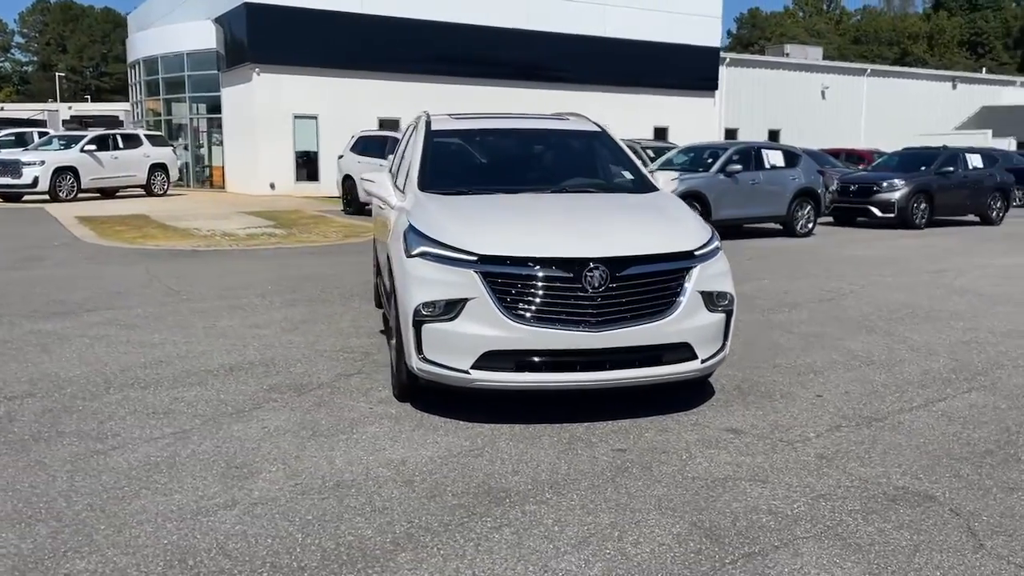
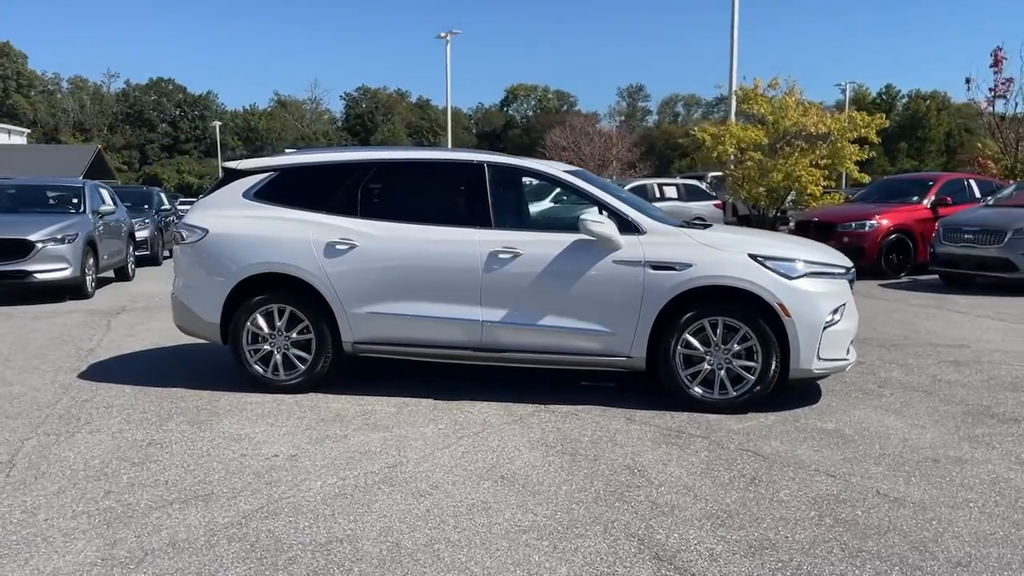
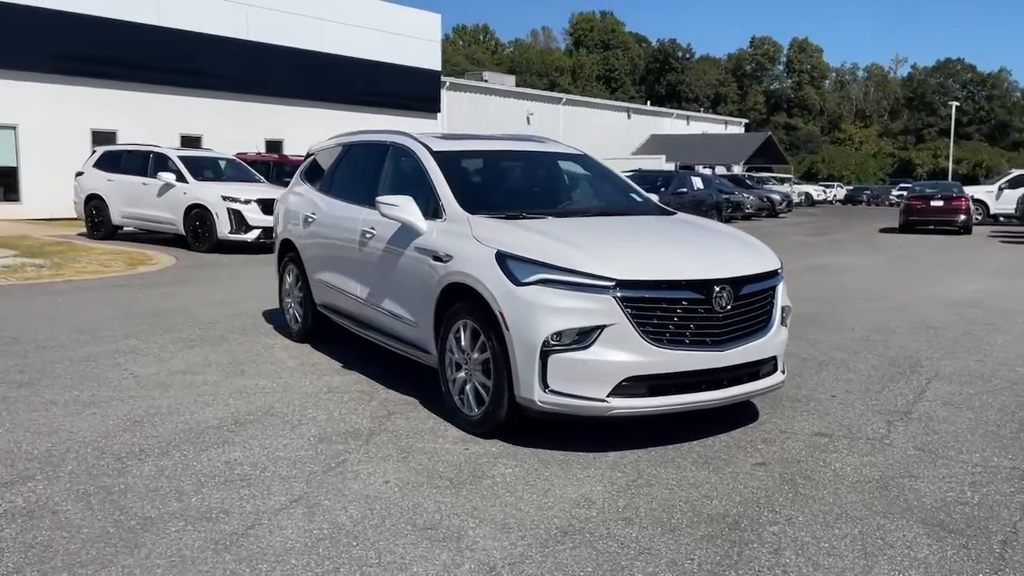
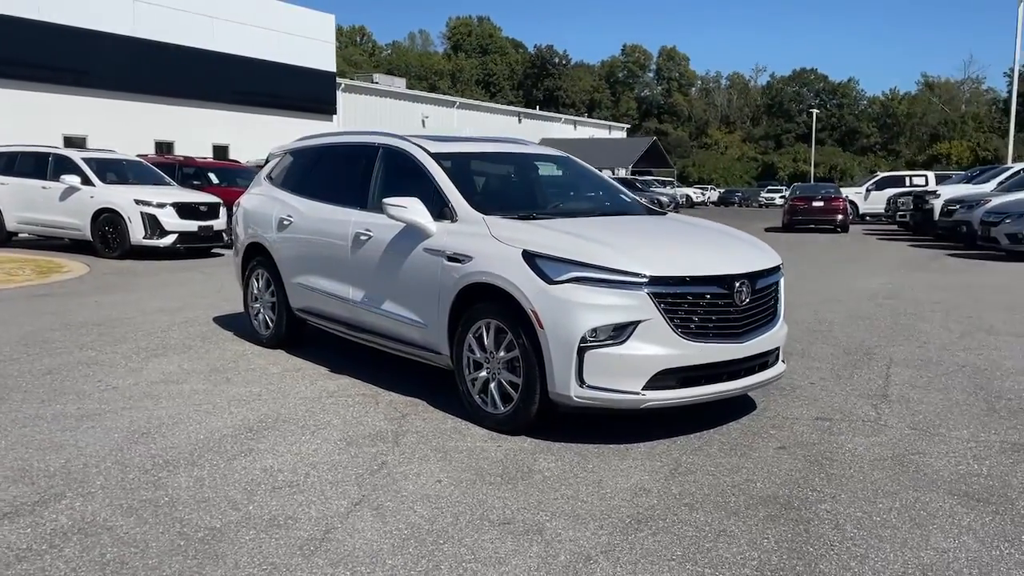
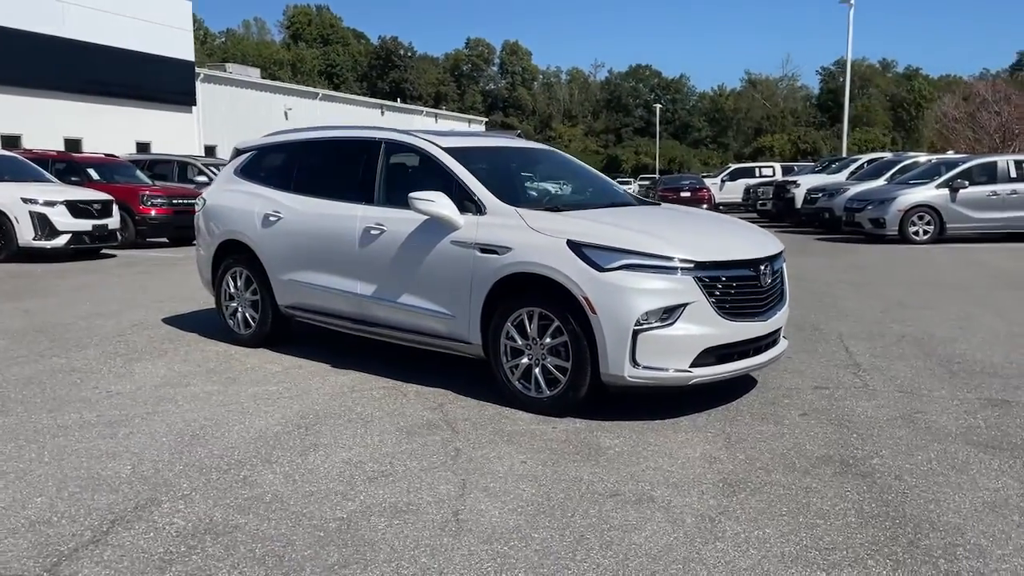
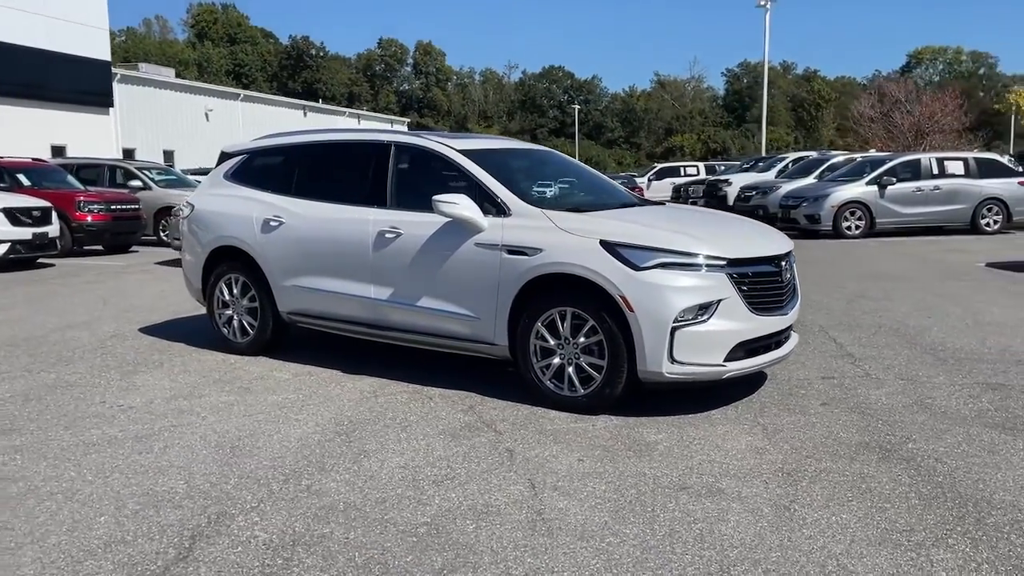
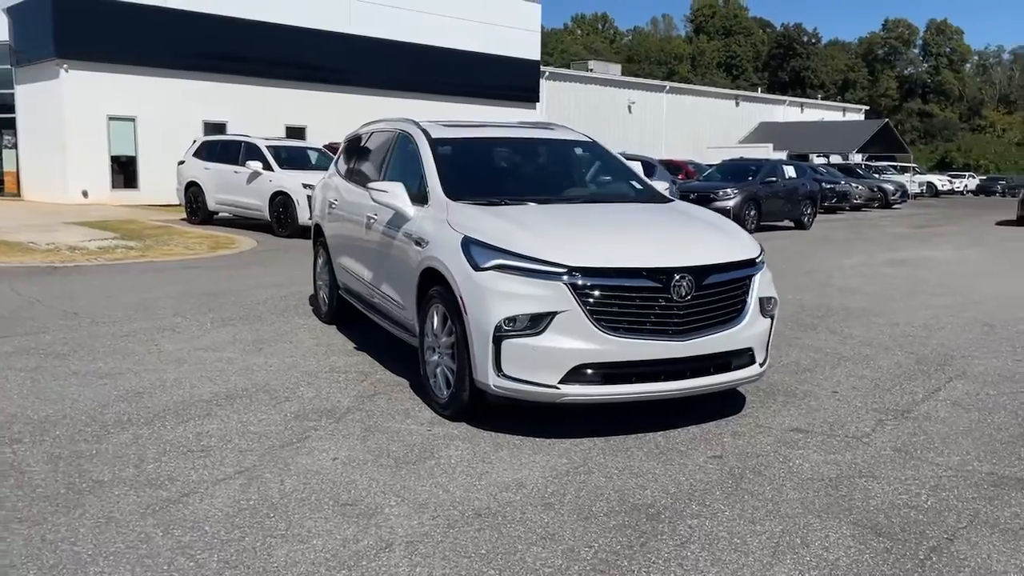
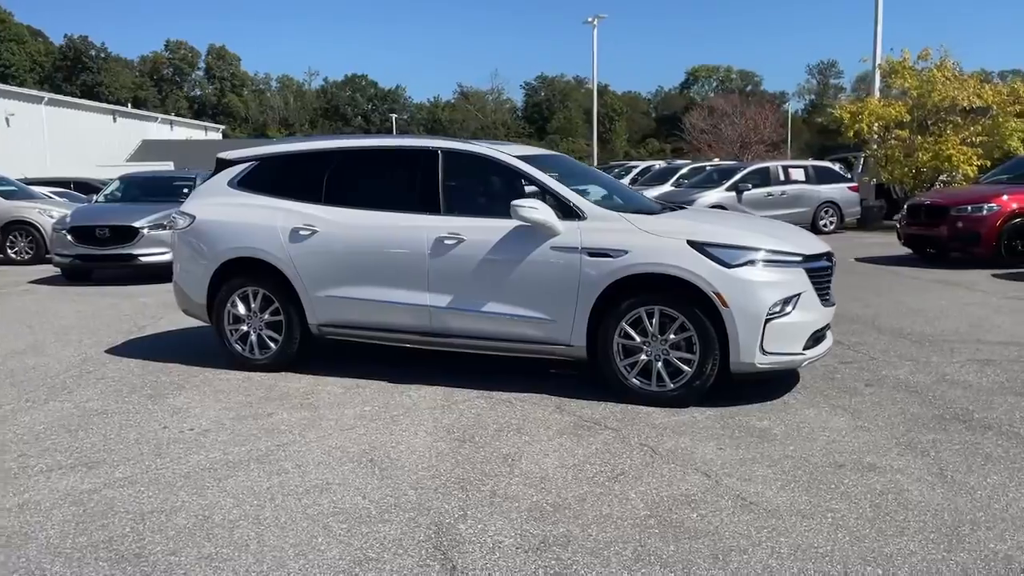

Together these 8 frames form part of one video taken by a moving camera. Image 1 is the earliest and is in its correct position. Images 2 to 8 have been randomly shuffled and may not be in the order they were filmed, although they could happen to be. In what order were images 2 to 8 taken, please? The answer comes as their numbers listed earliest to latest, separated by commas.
7, 3, 4, 5, 6, 8, 2
